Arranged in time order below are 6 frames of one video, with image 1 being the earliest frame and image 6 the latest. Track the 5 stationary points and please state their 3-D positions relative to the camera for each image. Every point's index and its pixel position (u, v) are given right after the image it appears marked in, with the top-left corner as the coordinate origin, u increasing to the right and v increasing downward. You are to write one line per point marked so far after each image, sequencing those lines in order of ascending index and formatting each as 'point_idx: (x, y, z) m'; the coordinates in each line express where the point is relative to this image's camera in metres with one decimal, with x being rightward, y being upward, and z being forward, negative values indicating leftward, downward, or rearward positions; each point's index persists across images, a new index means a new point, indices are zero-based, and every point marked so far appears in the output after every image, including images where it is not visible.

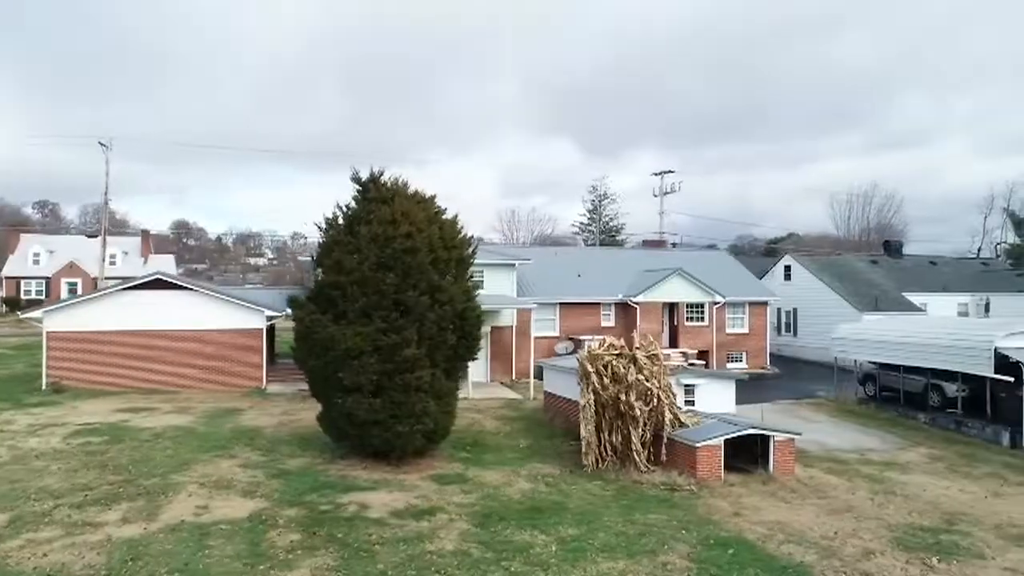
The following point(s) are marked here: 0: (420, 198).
0: (-2.0, +1.9, +15.6) m
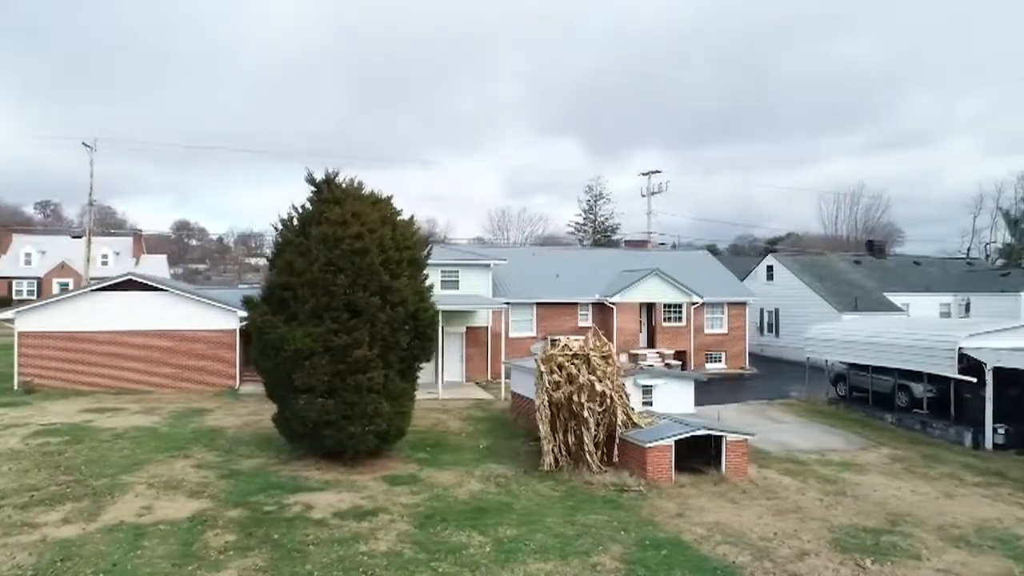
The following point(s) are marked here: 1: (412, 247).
0: (-3.0, +1.9, +15.6) m
1: (-2.2, +0.9, +15.5) m
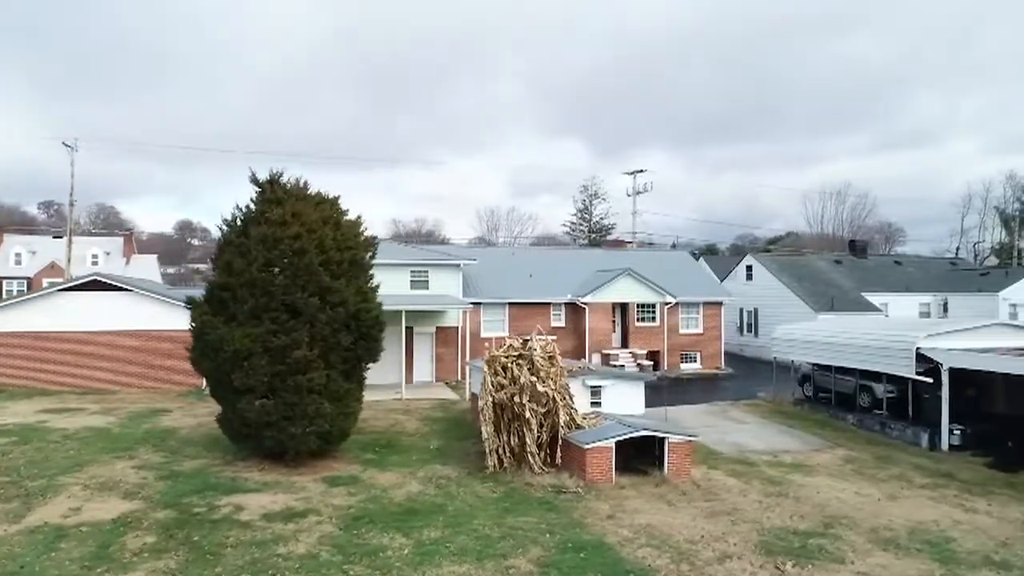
0: (-4.2, +1.9, +15.5) m
1: (-3.4, +0.9, +15.5) m
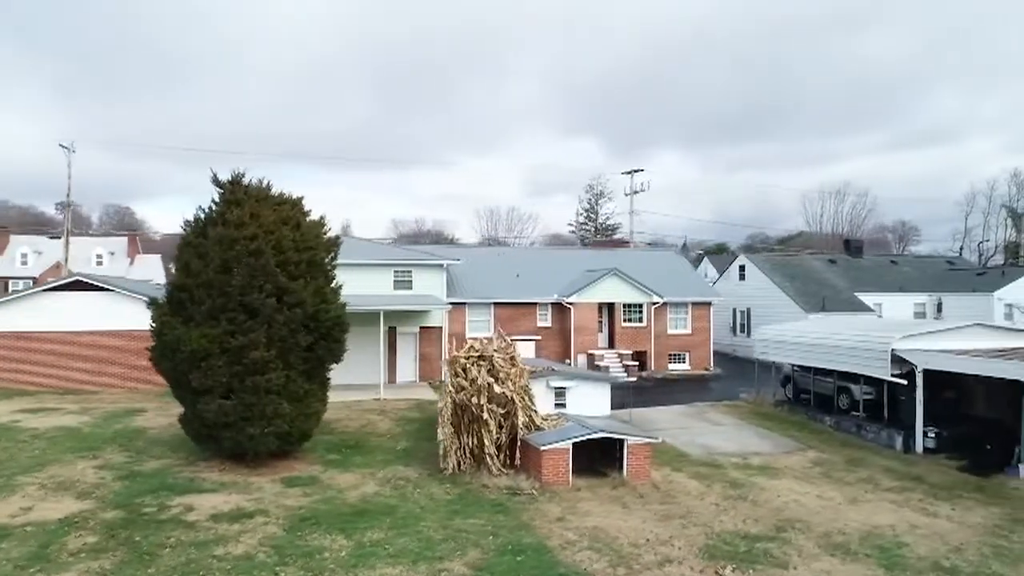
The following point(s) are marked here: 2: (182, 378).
0: (-5.1, +1.9, +15.5) m
1: (-4.2, +0.8, +15.5) m
2: (-6.7, -1.8, +14.7) m
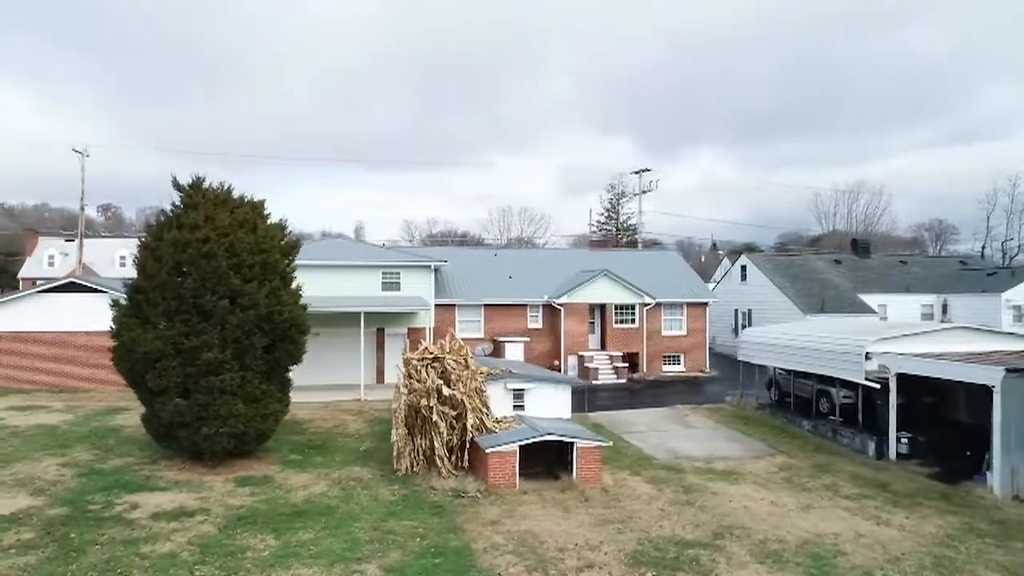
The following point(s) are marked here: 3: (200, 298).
0: (-6.0, +1.9, +15.8) m
1: (-5.2, +0.8, +15.6) m
2: (-7.7, -1.9, +15.0) m
3: (-6.3, -0.2, +14.8) m
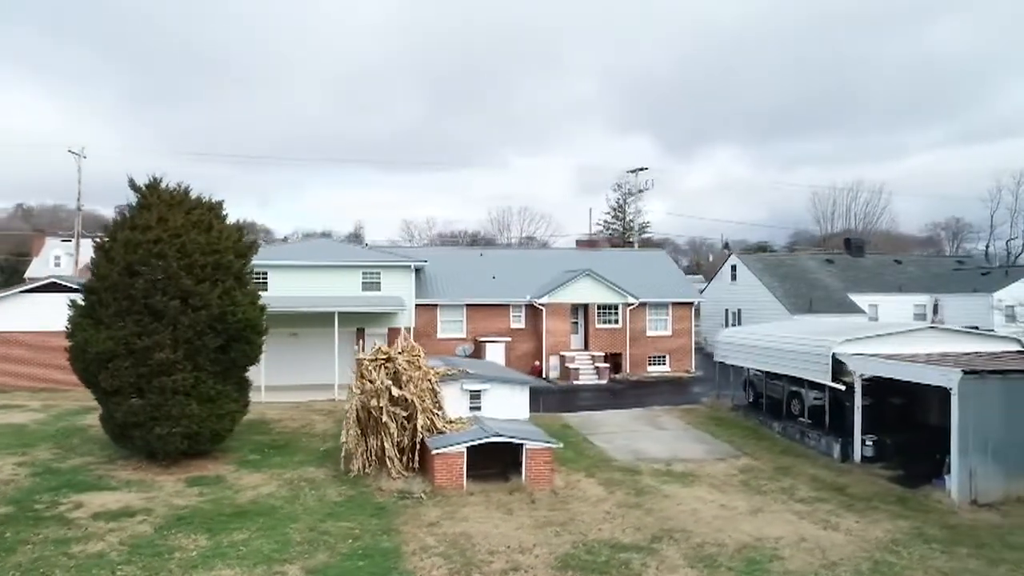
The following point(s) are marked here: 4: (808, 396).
0: (-7.0, +1.8, +15.8) m
1: (-6.2, +0.8, +15.7) m
2: (-8.7, -1.9, +15.1) m
3: (-7.3, -0.2, +14.8) m
4: (+7.9, -2.9, +19.5) m
